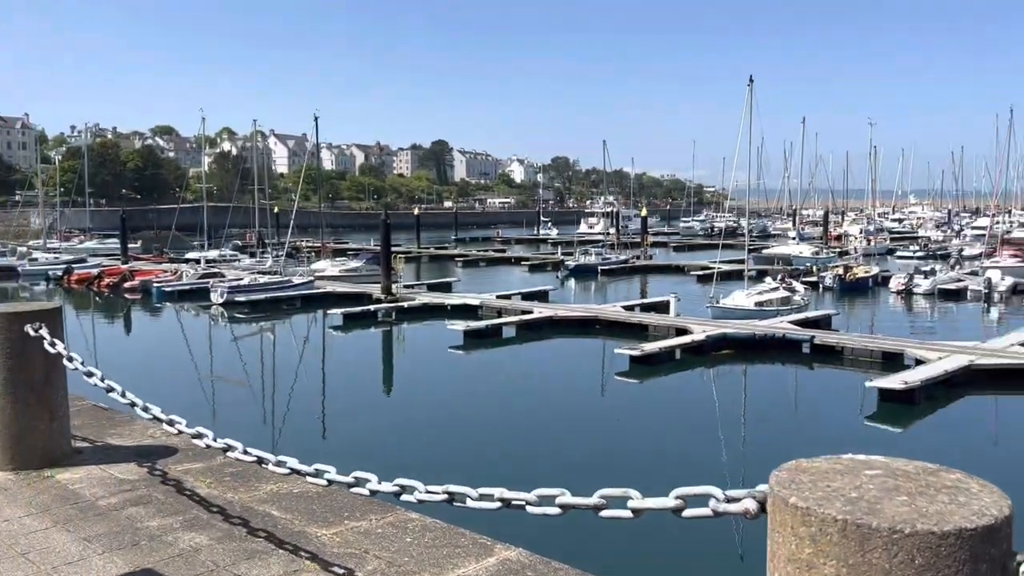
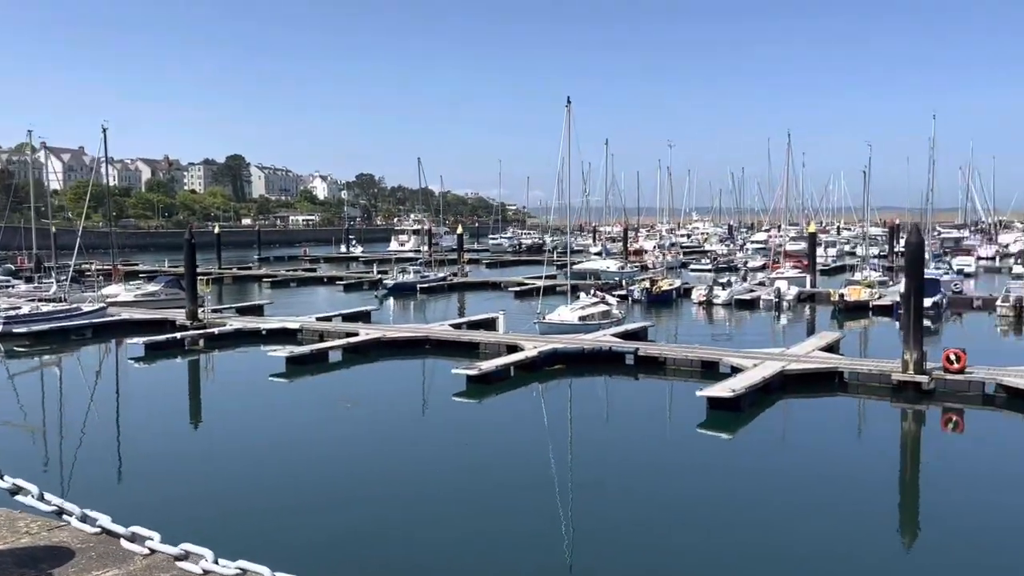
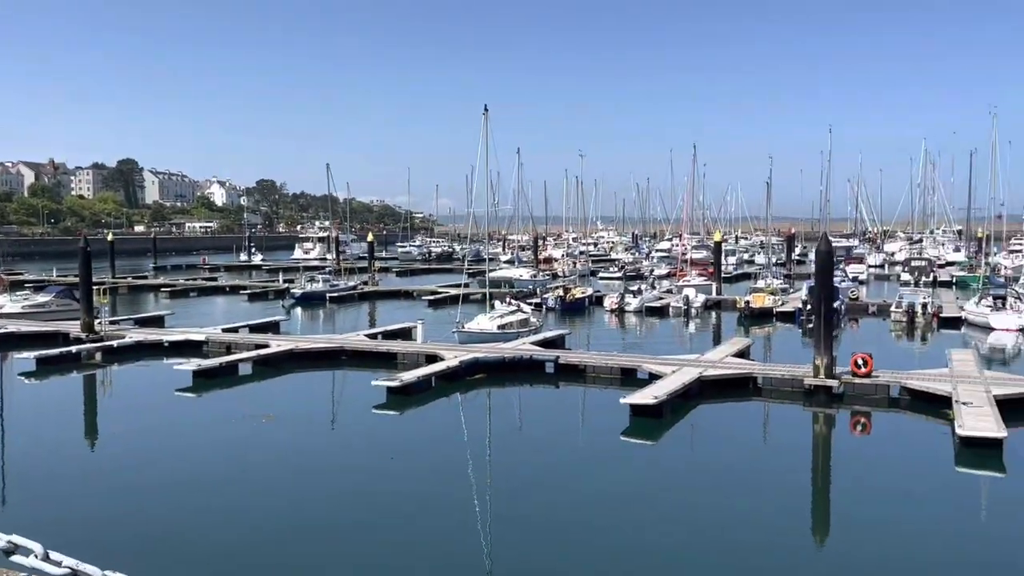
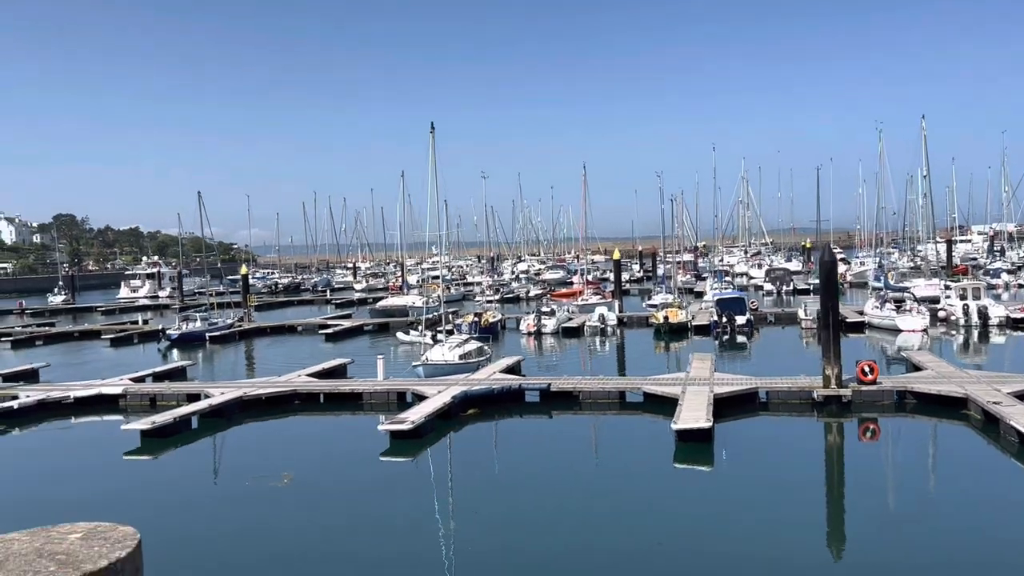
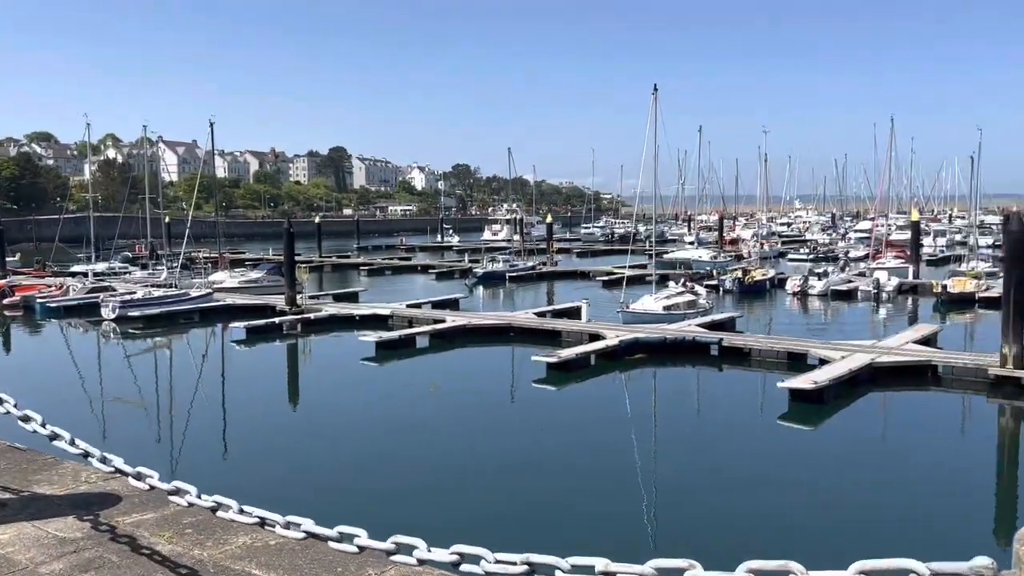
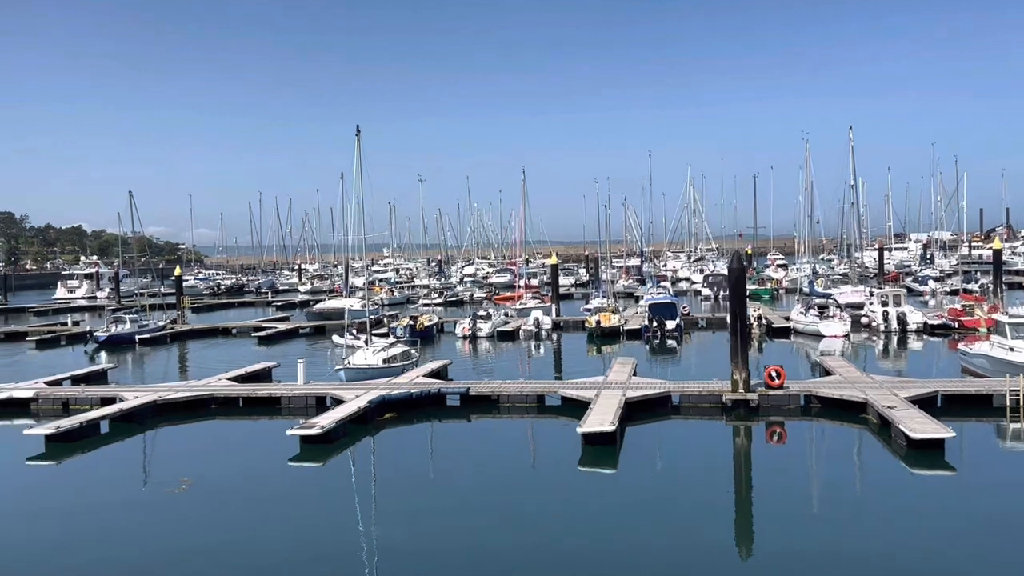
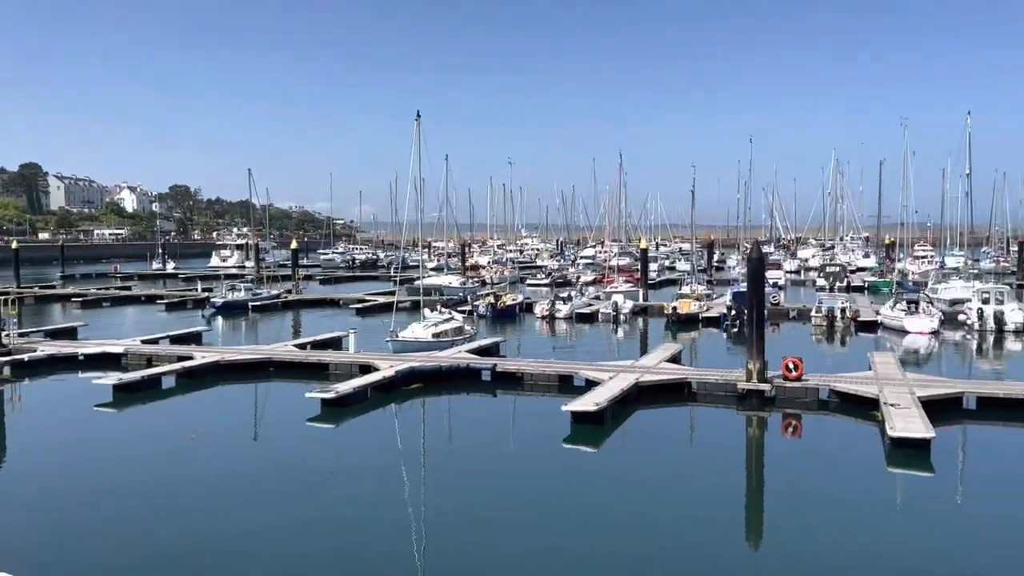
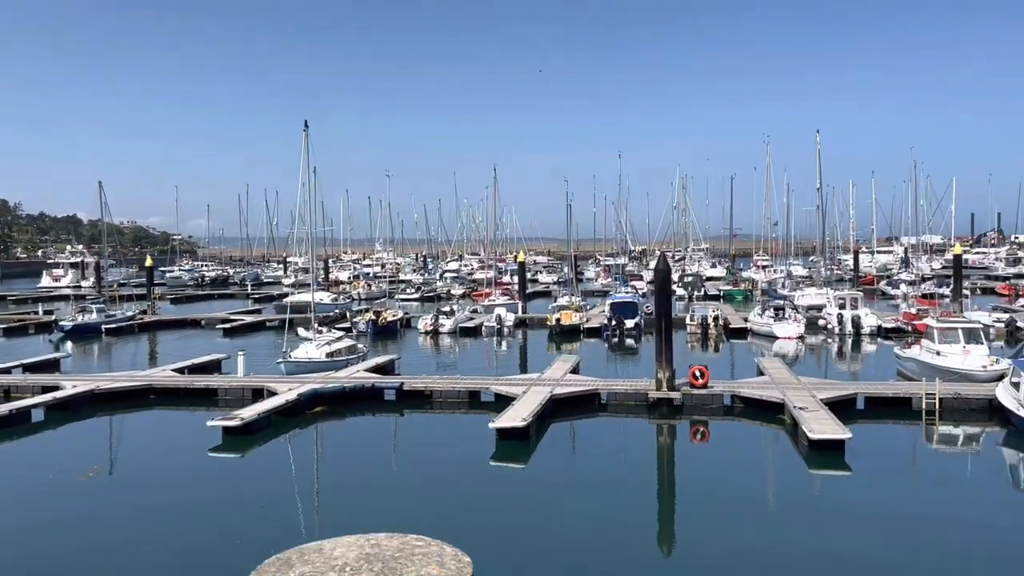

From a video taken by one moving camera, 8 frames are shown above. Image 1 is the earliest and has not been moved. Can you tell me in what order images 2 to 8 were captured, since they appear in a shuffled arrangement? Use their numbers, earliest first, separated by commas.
5, 2, 3, 7, 8, 6, 4
